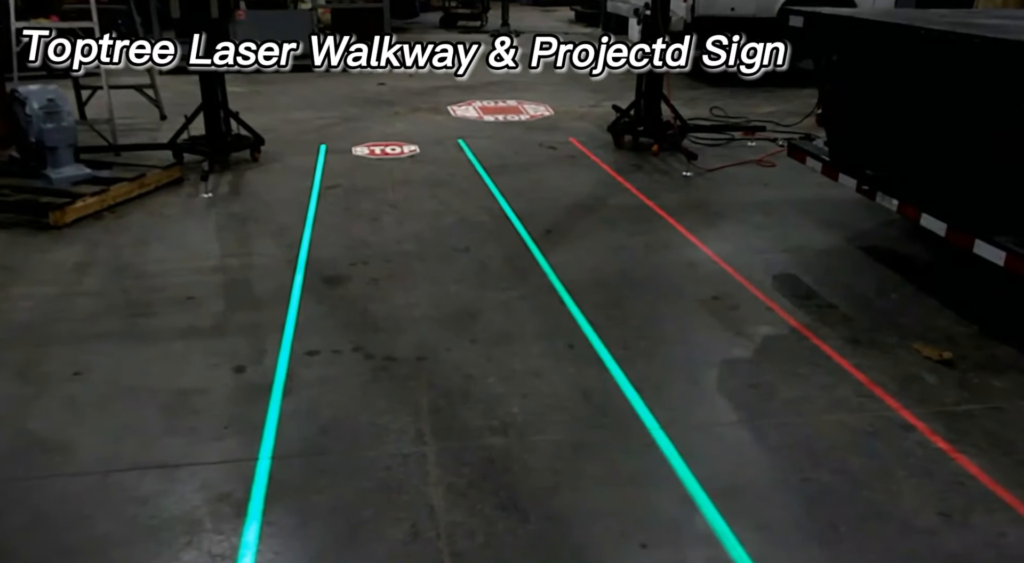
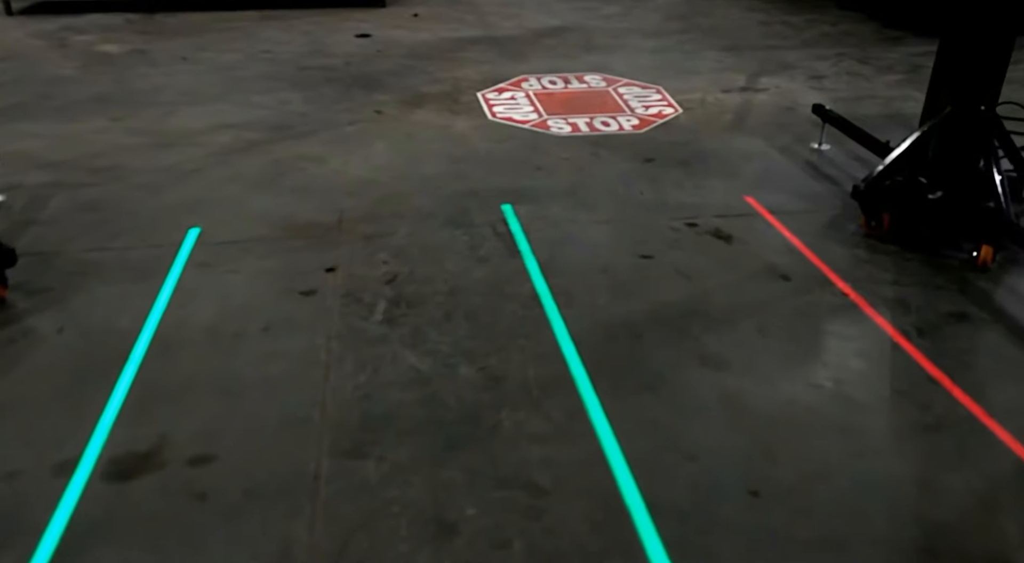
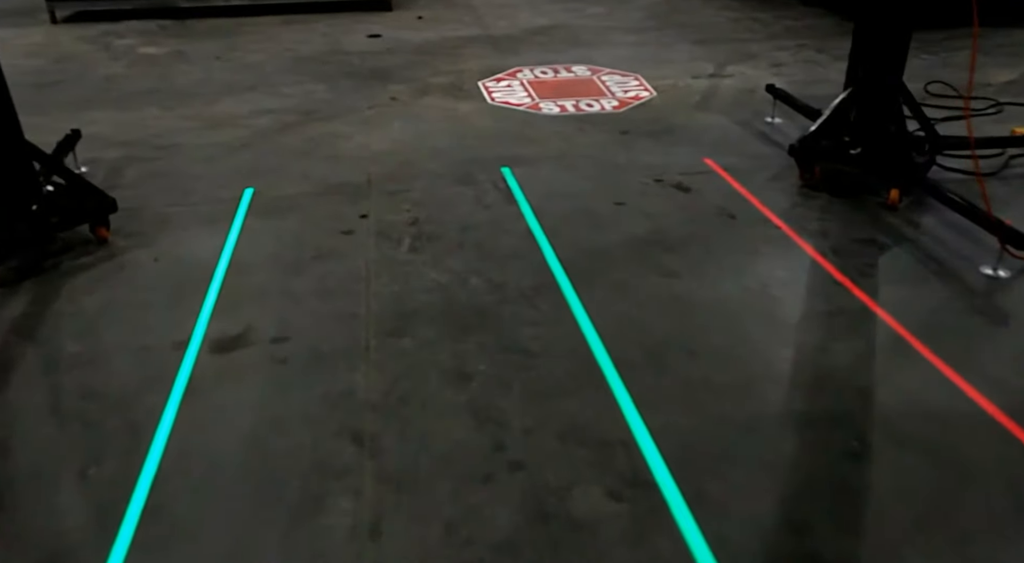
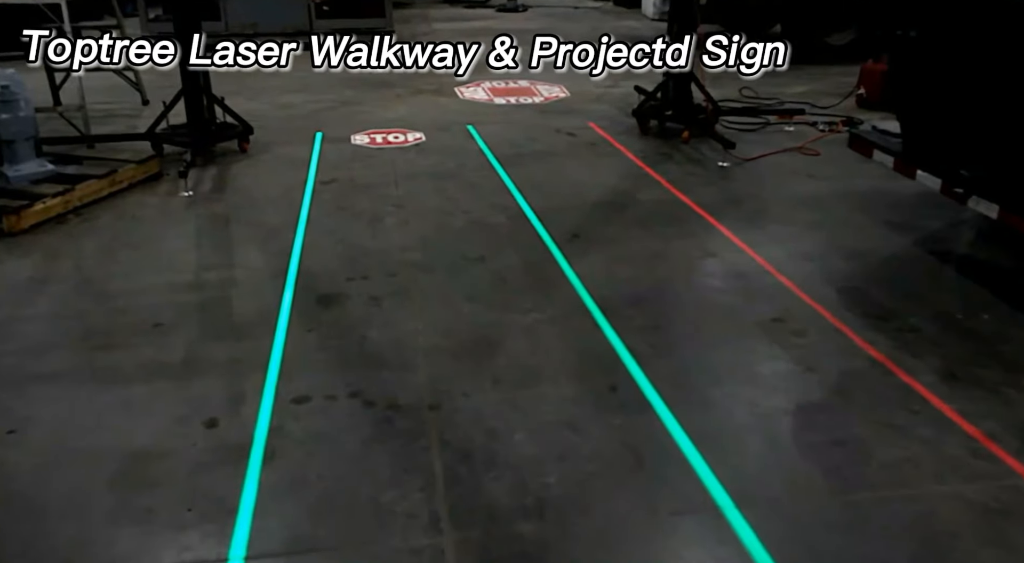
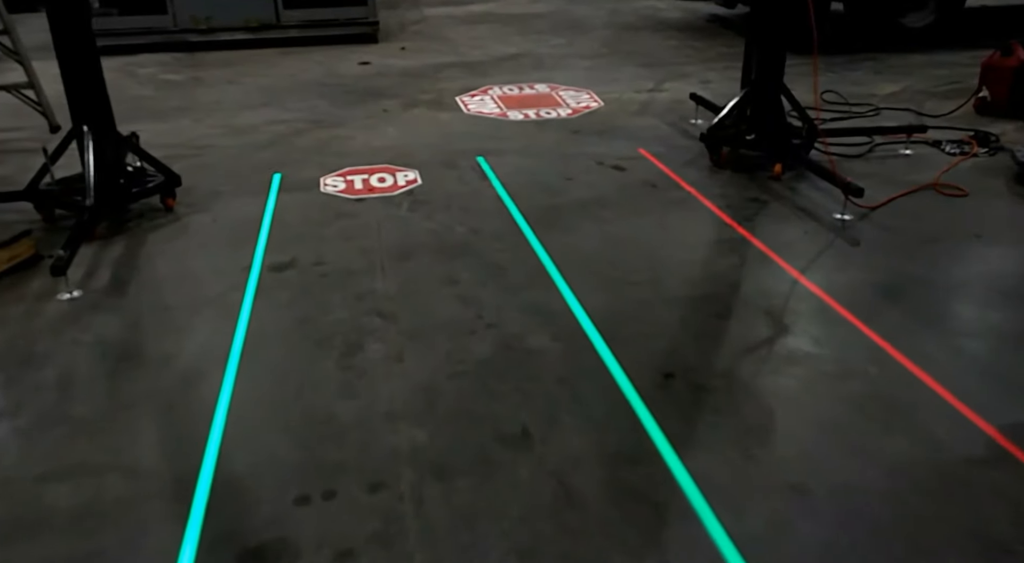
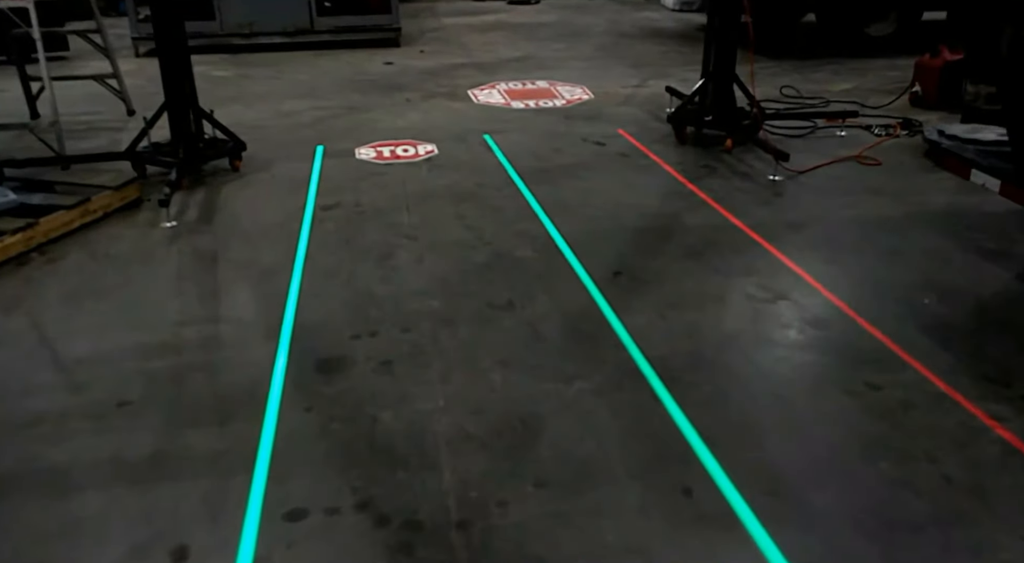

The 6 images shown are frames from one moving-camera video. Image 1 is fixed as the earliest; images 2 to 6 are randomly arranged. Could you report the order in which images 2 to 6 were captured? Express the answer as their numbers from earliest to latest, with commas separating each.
4, 6, 5, 3, 2
